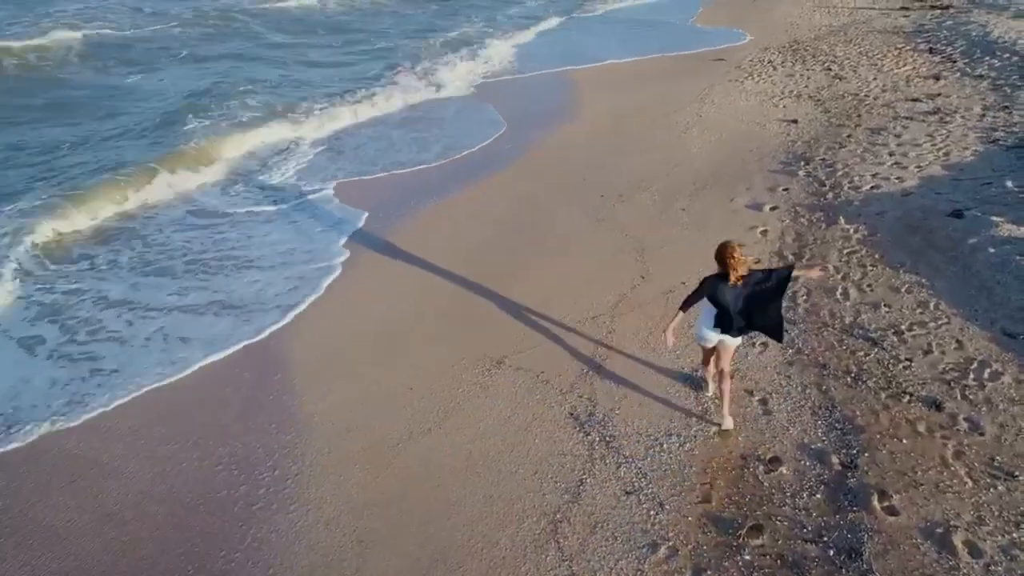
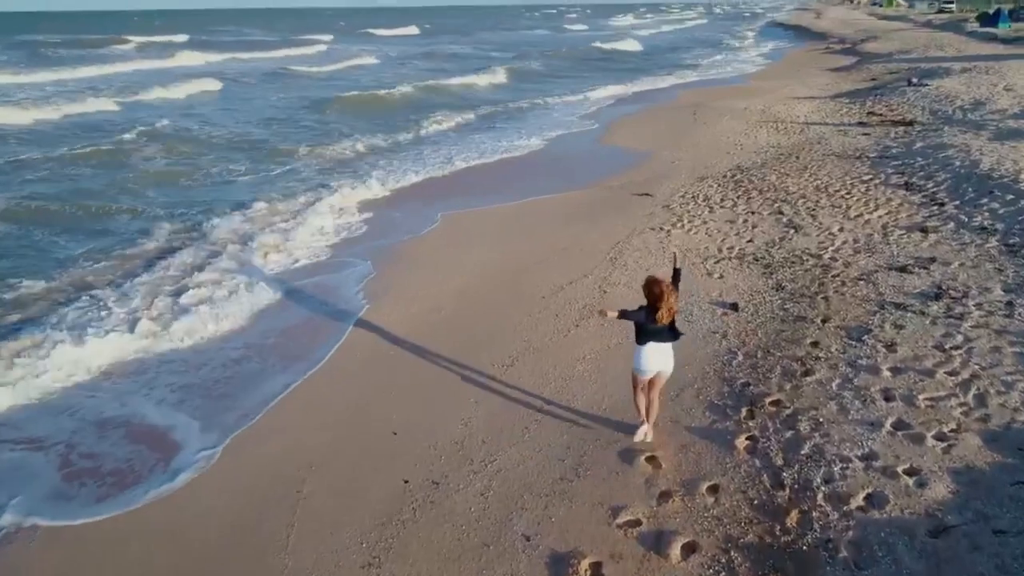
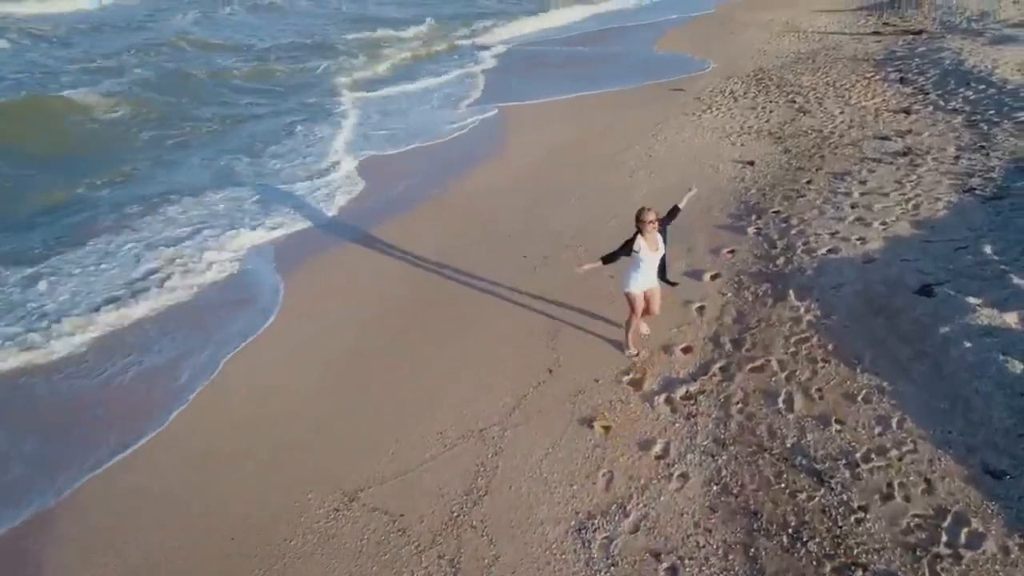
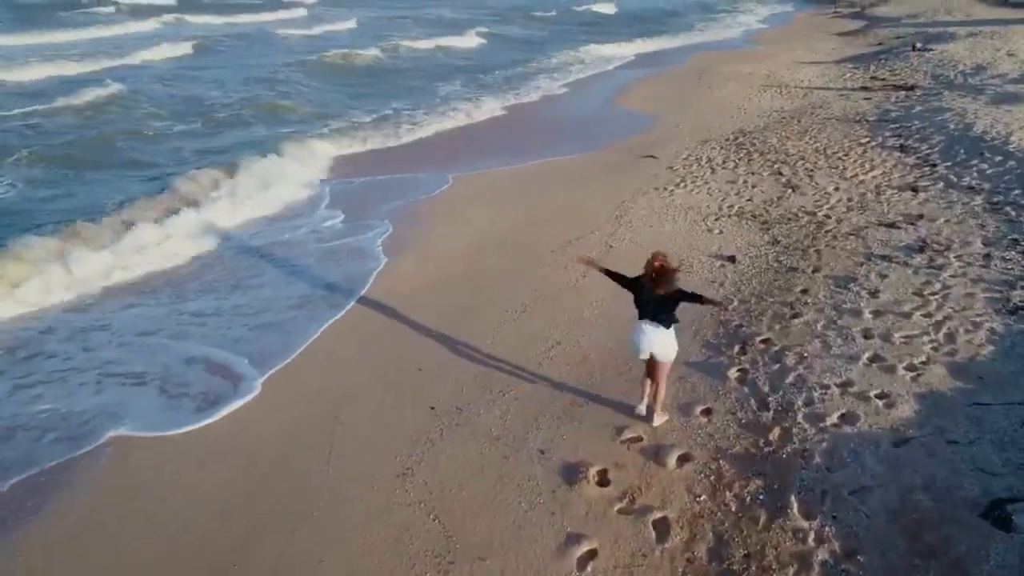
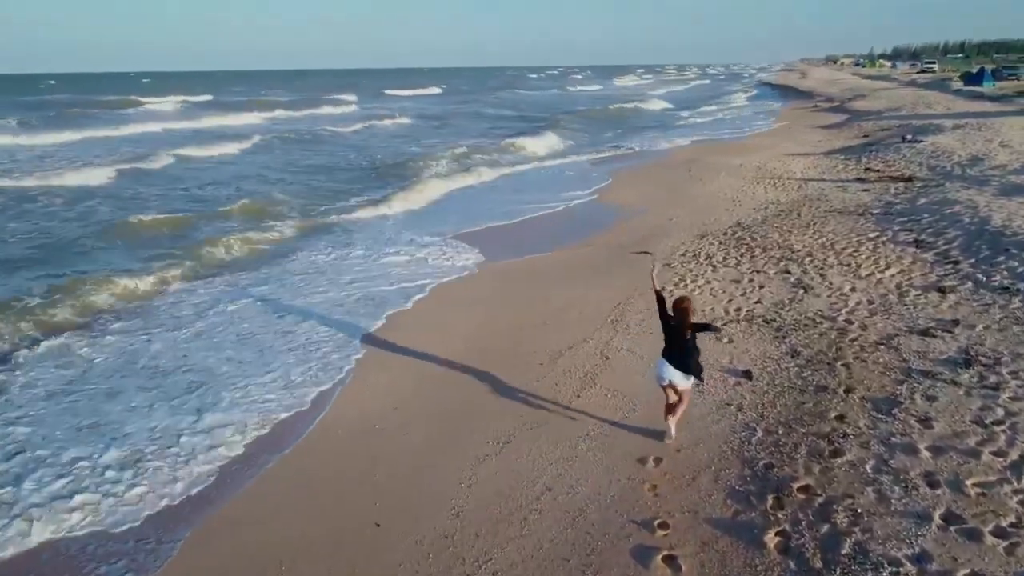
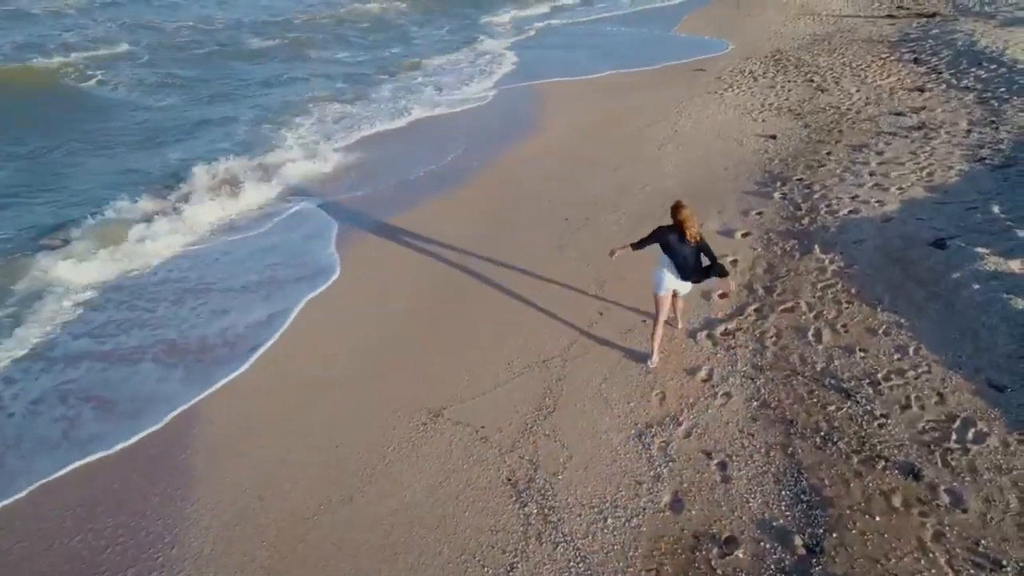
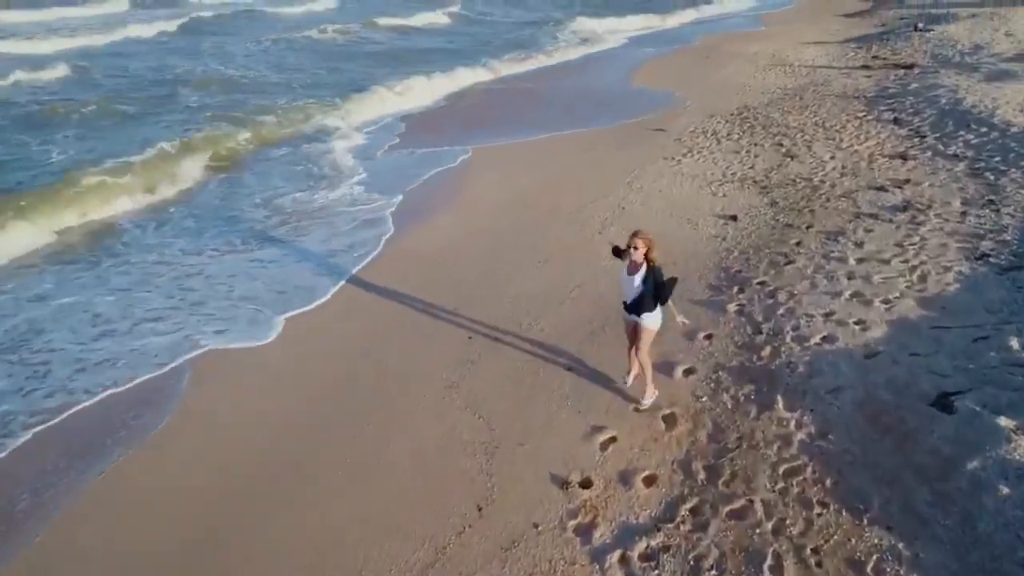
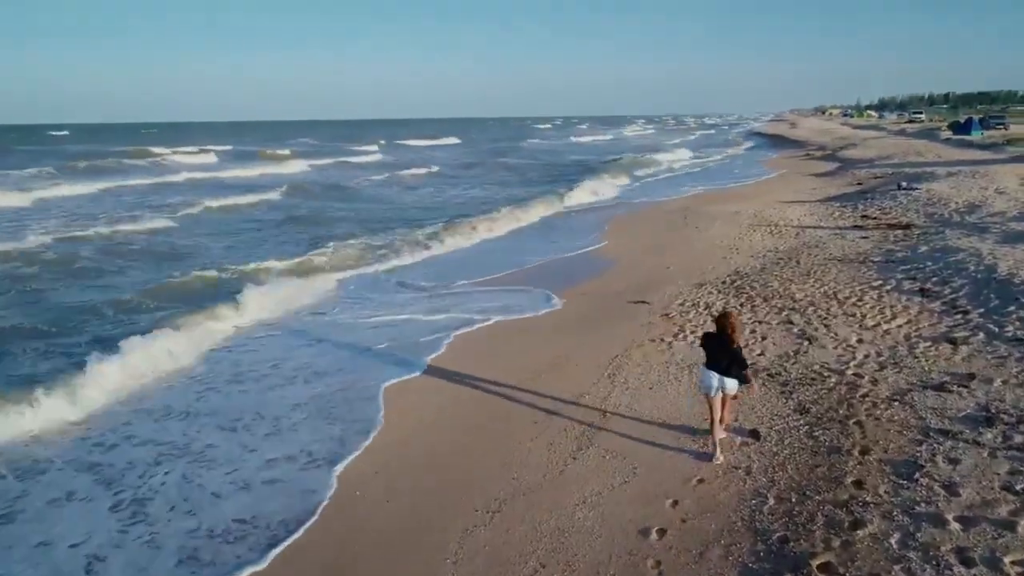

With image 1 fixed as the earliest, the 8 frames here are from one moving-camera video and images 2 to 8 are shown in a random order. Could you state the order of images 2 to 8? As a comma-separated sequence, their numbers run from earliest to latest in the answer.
6, 3, 7, 4, 2, 5, 8
